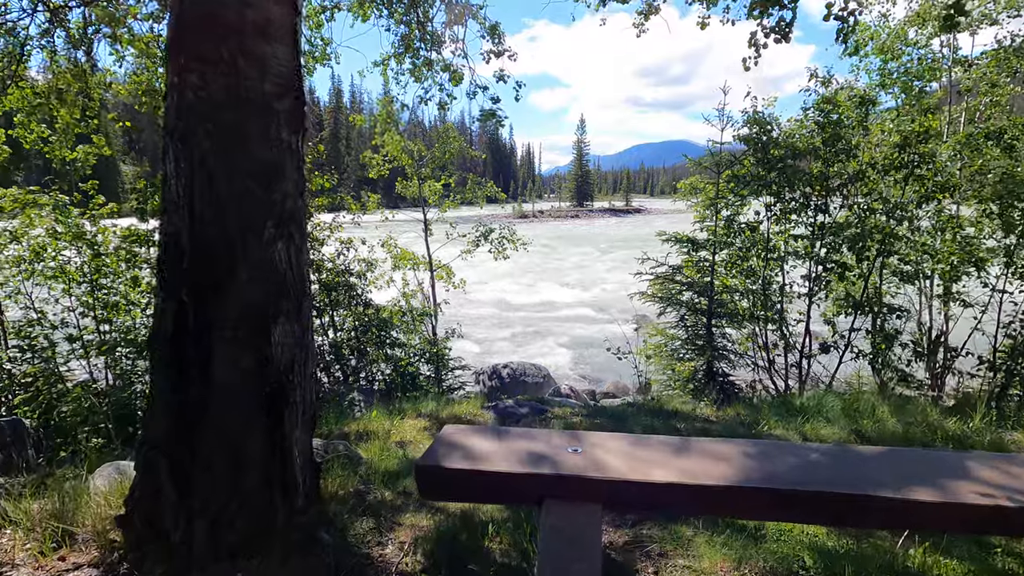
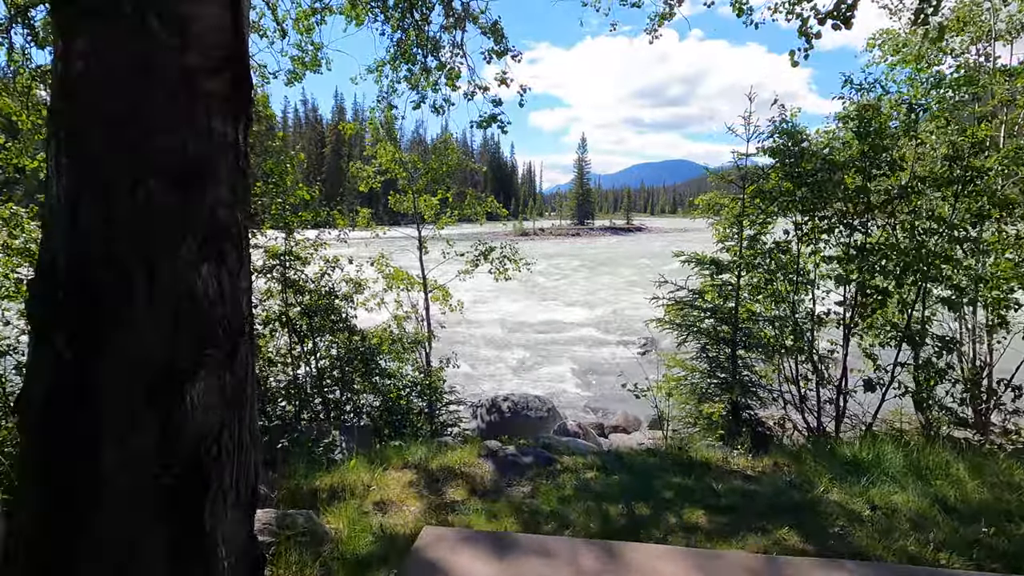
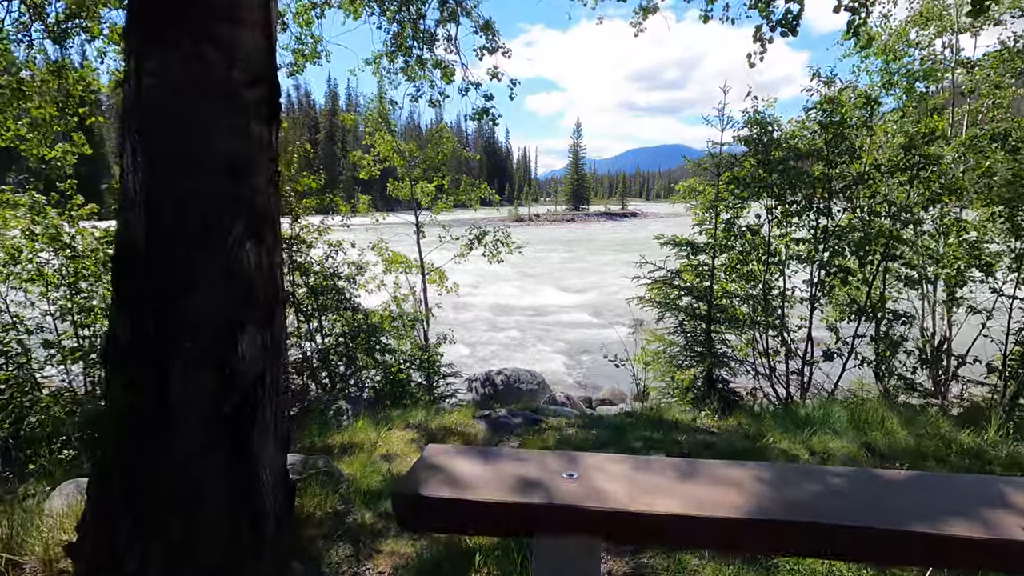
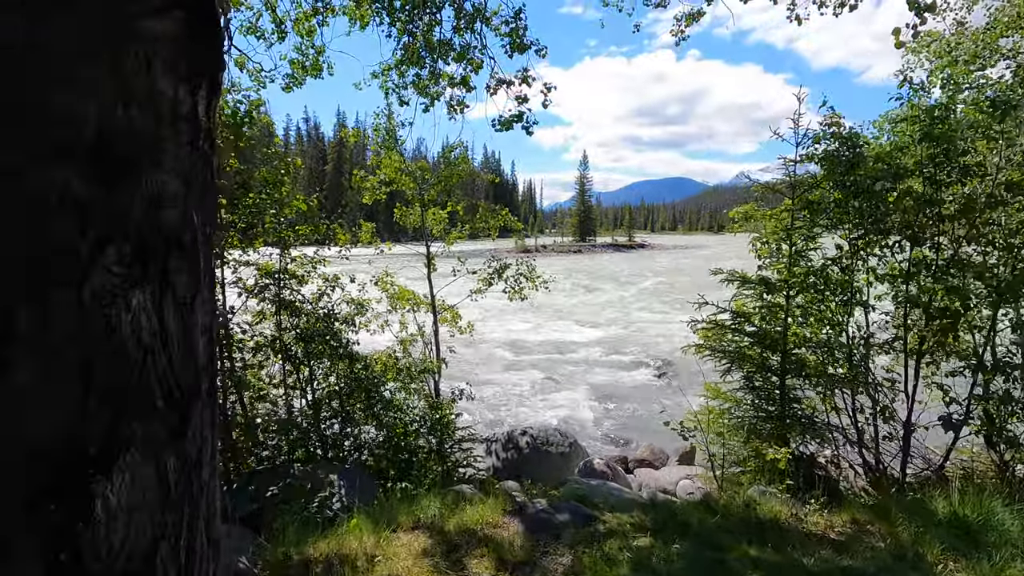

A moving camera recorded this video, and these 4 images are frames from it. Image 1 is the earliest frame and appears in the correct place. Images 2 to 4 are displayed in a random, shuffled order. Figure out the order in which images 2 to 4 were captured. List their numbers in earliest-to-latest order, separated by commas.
3, 2, 4
